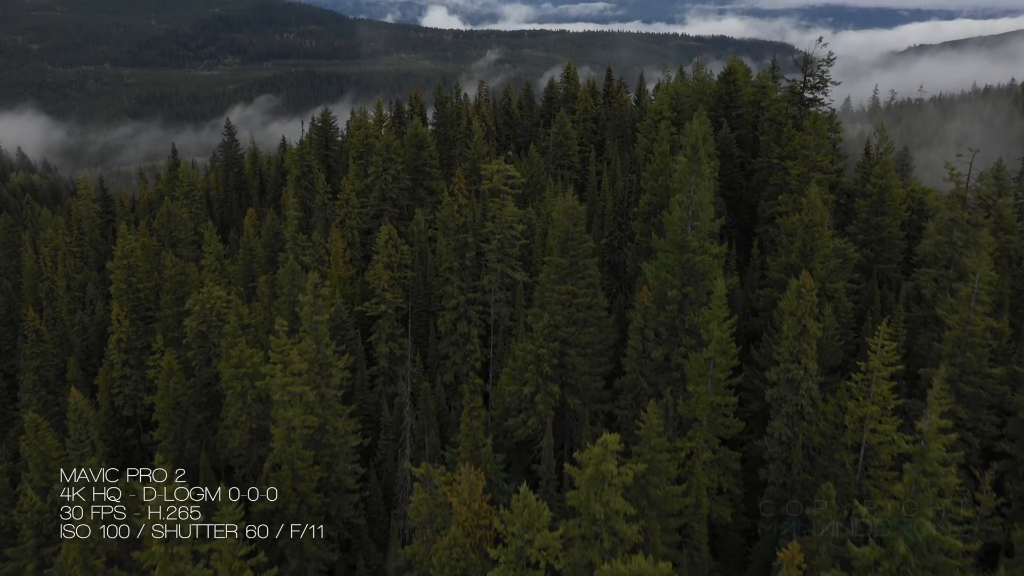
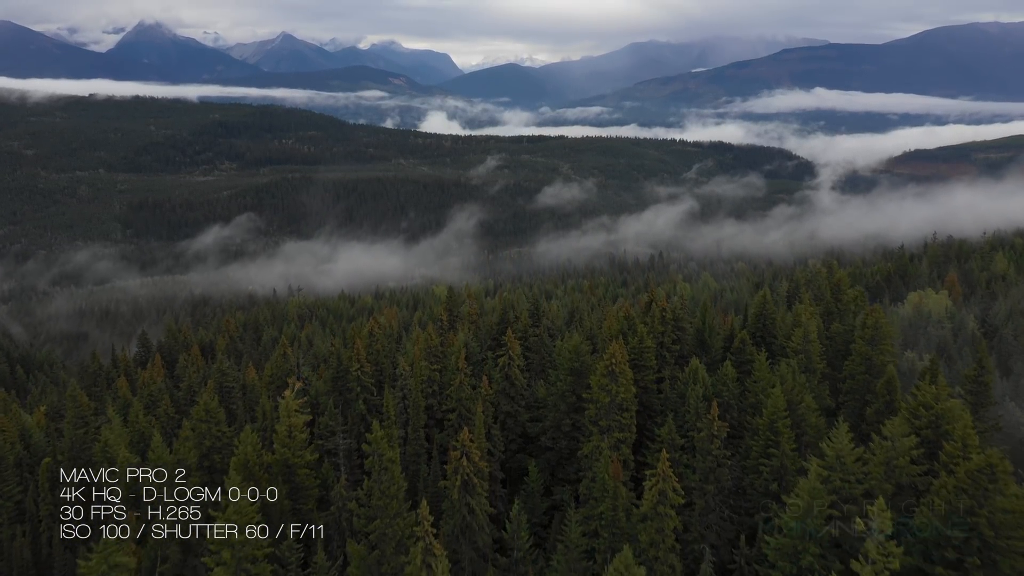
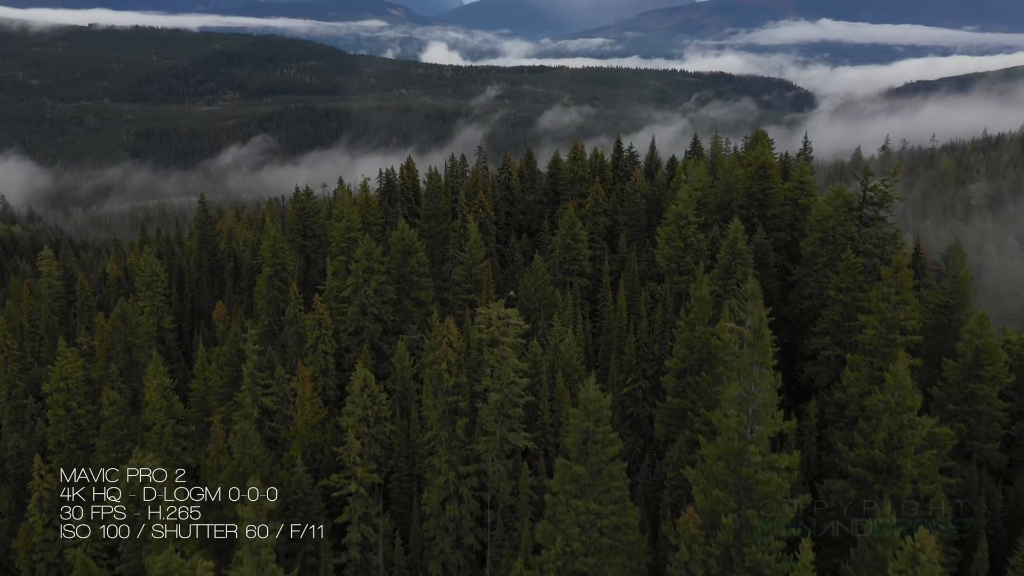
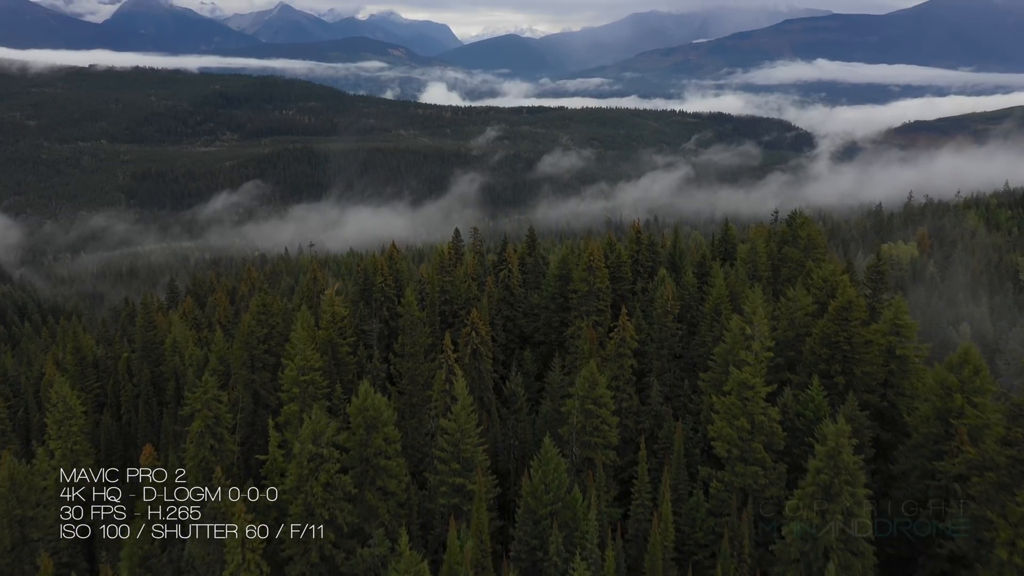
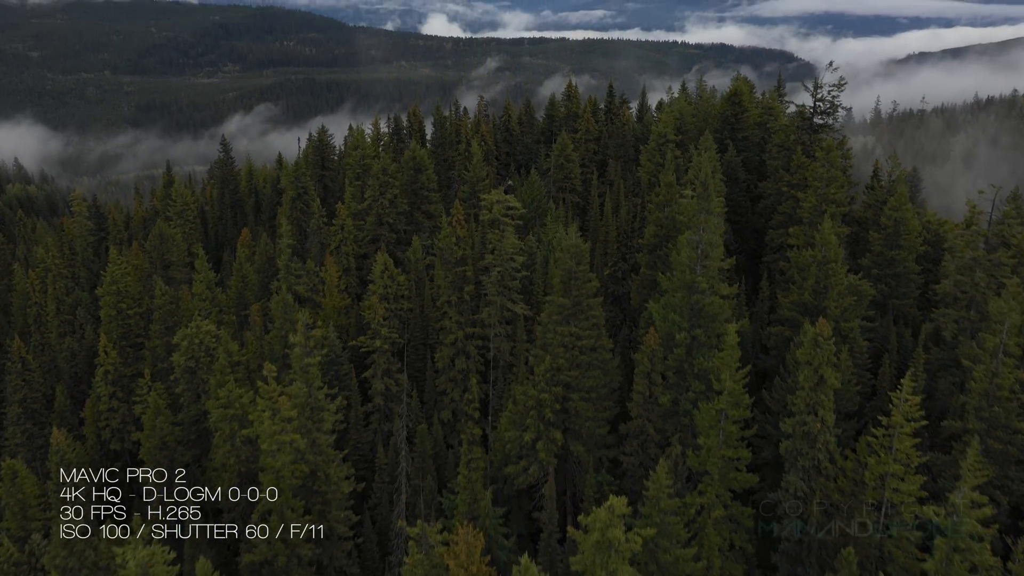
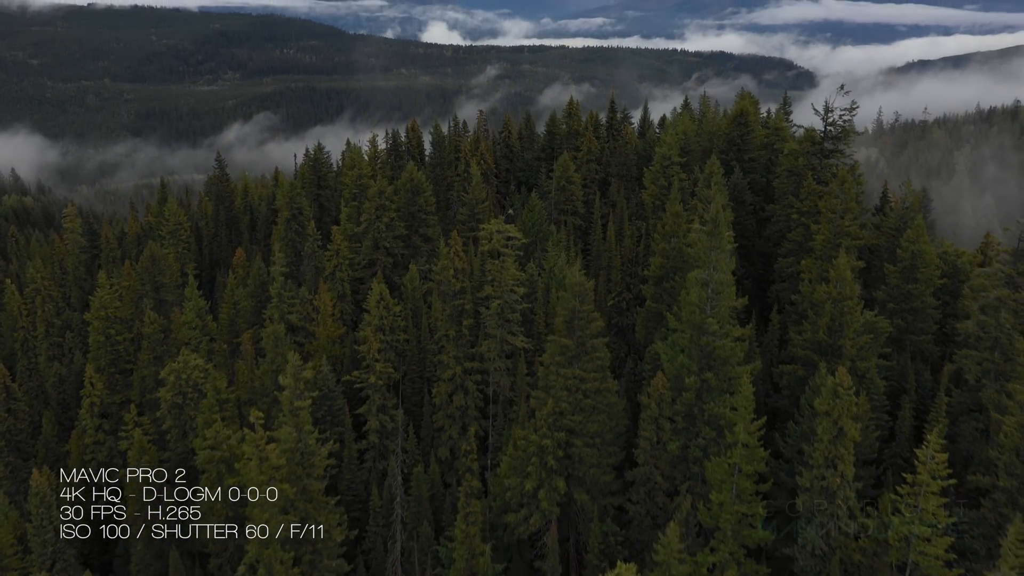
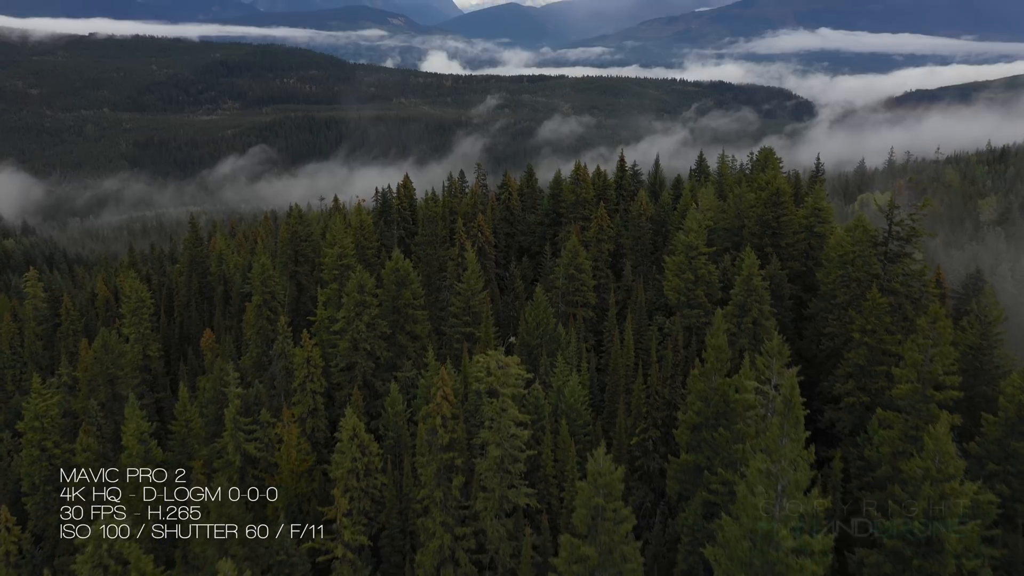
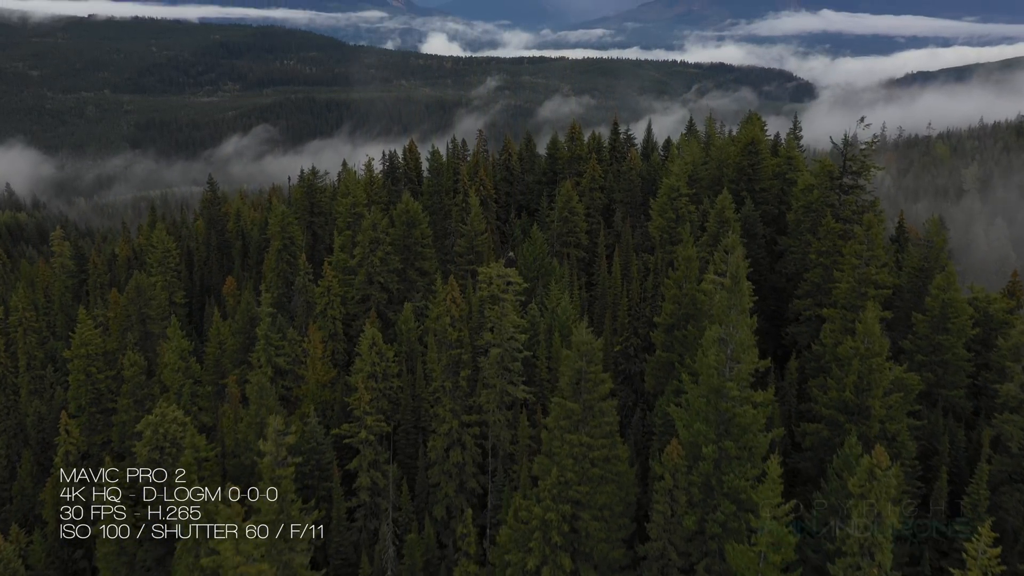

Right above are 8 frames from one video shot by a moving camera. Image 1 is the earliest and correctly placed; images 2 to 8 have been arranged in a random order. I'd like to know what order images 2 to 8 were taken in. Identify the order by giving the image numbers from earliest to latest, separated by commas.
5, 6, 8, 3, 7, 4, 2
